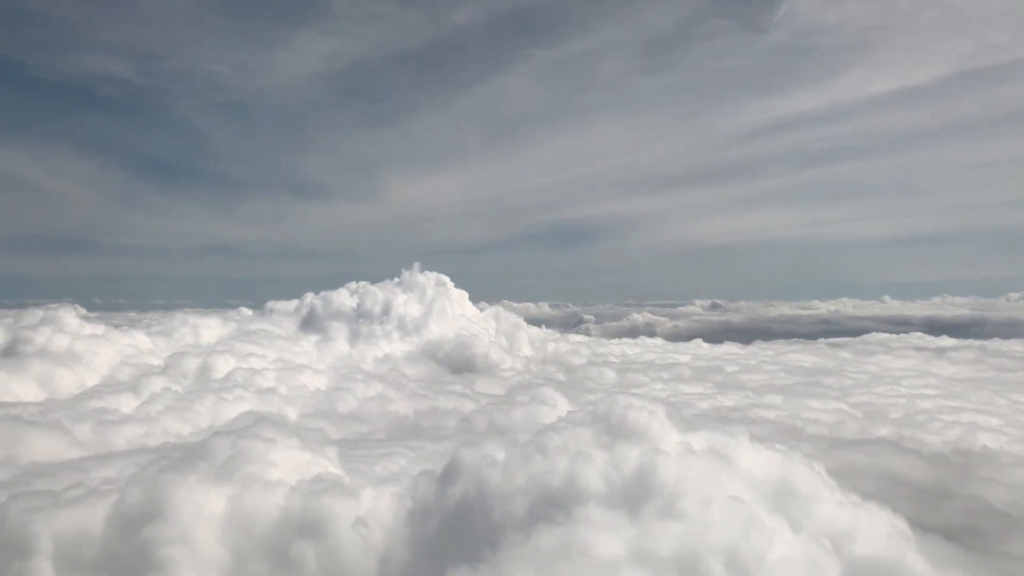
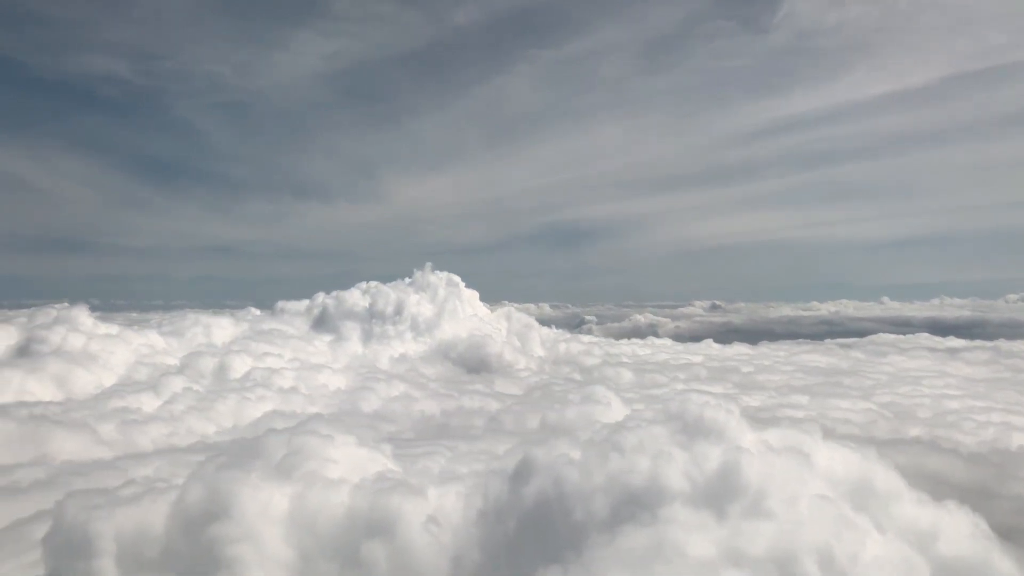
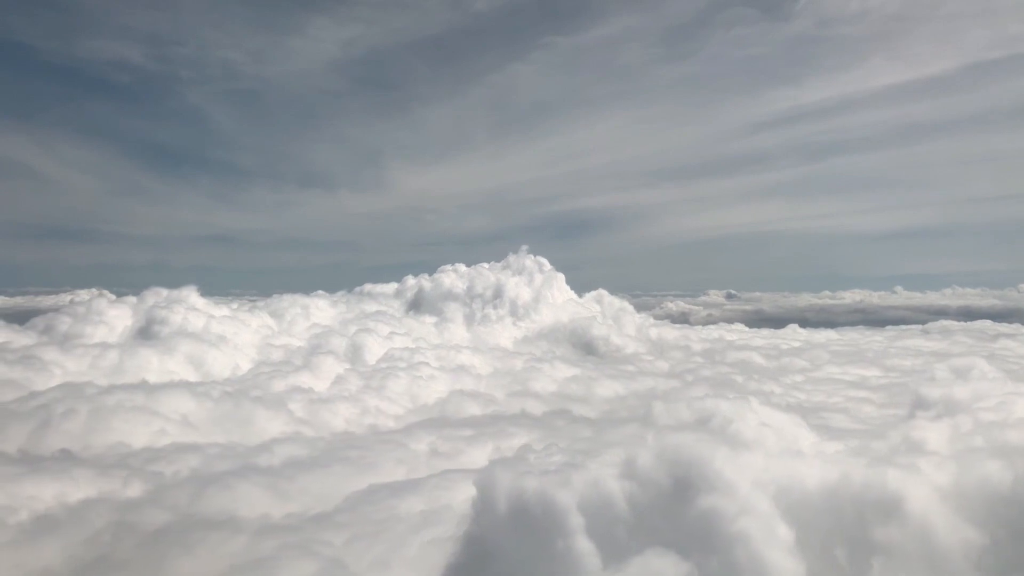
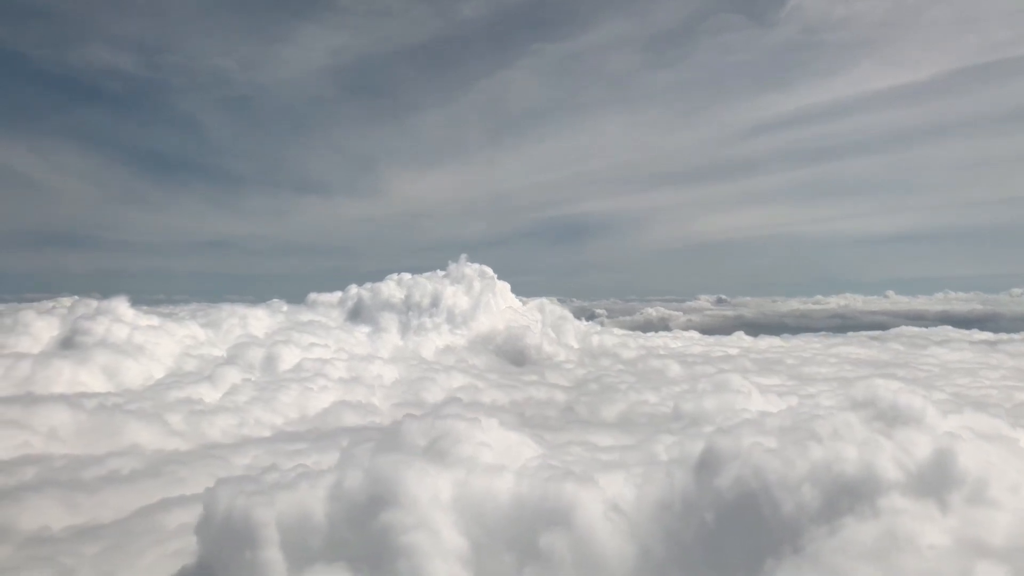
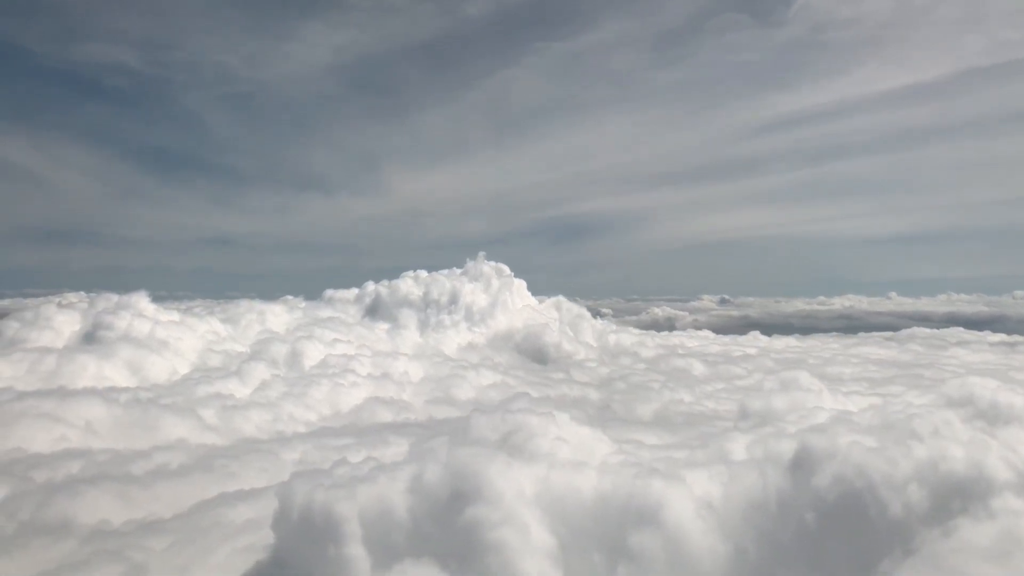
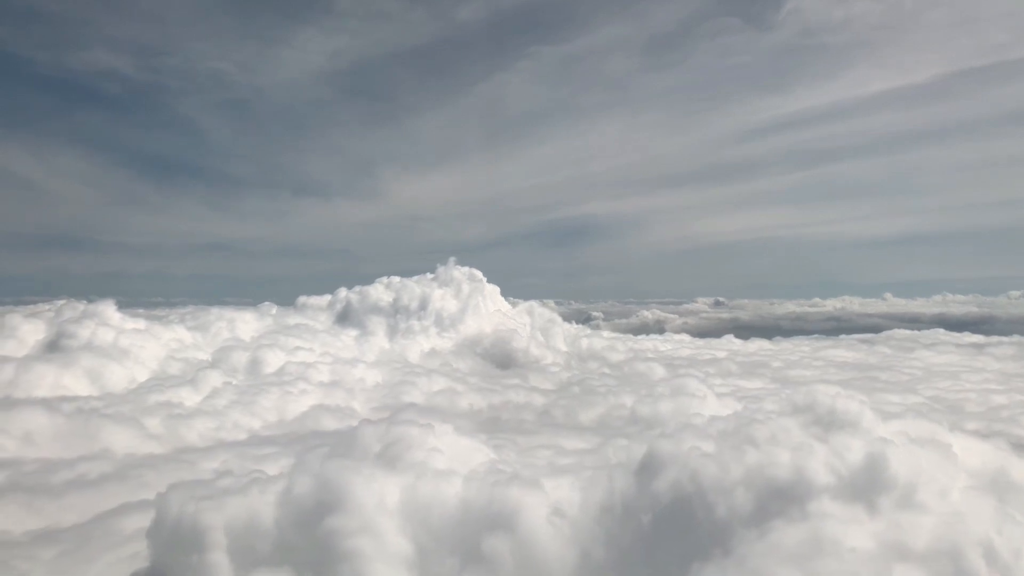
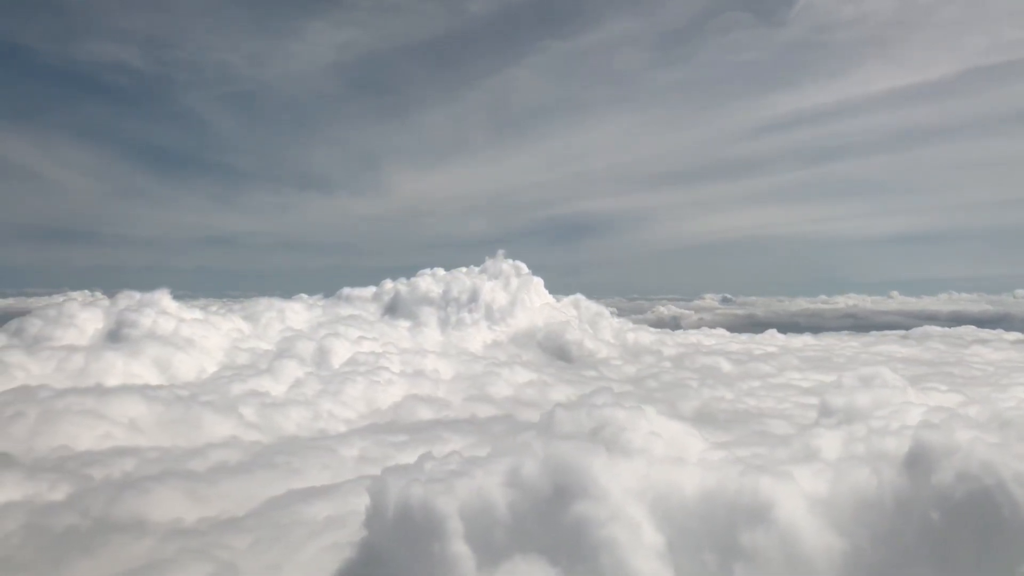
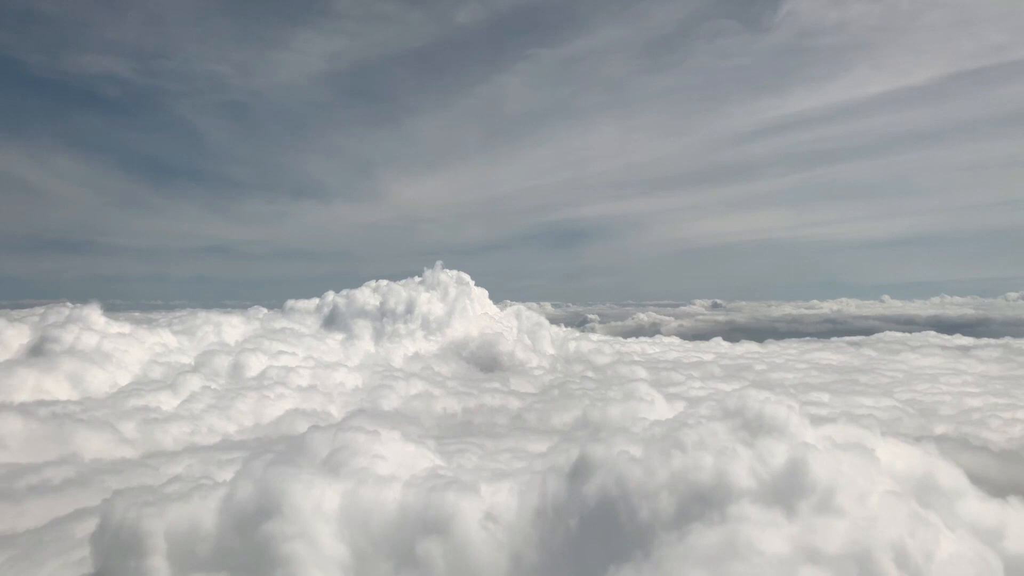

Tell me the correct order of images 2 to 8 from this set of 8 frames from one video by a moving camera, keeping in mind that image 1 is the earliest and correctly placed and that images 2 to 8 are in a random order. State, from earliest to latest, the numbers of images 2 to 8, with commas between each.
2, 8, 6, 4, 5, 7, 3
